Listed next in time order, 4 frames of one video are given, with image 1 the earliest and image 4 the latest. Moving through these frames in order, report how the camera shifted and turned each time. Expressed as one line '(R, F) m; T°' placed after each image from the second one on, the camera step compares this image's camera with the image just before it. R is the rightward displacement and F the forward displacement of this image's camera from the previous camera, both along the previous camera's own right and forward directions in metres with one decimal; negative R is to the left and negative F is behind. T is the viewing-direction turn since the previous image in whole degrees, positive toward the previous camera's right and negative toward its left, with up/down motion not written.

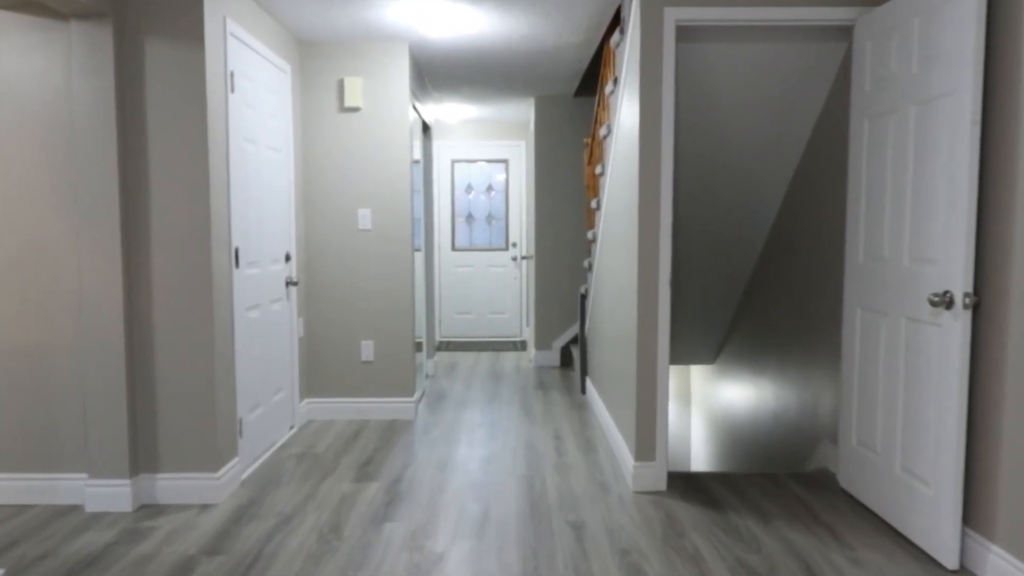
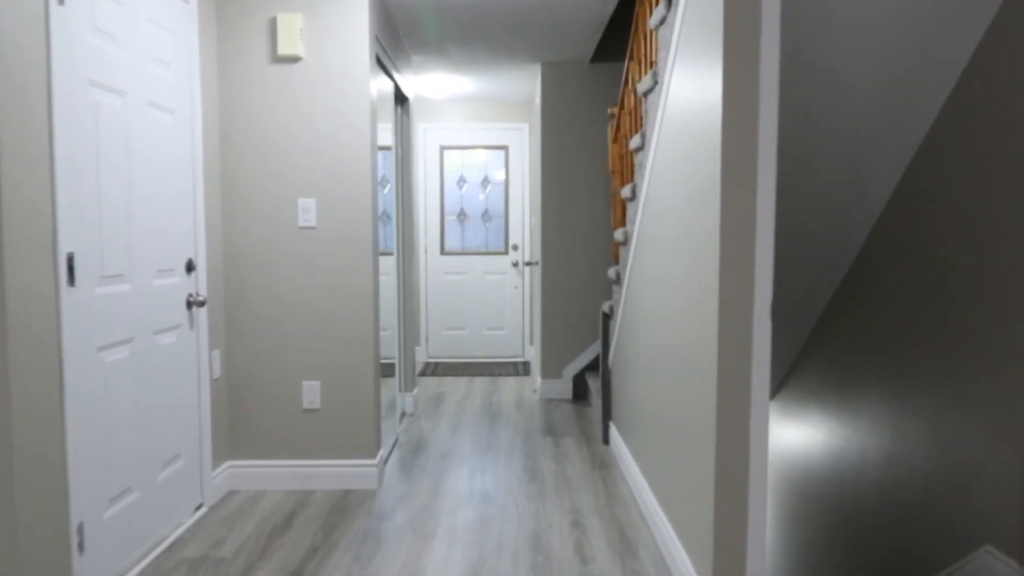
(0.0, +1.1) m; 0°
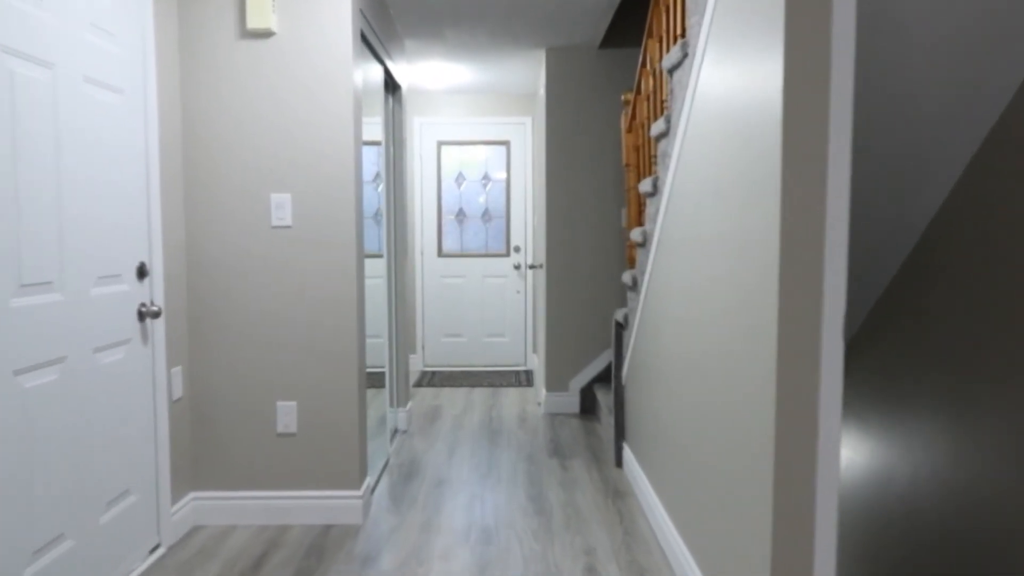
(0.0, +0.3) m; 0°
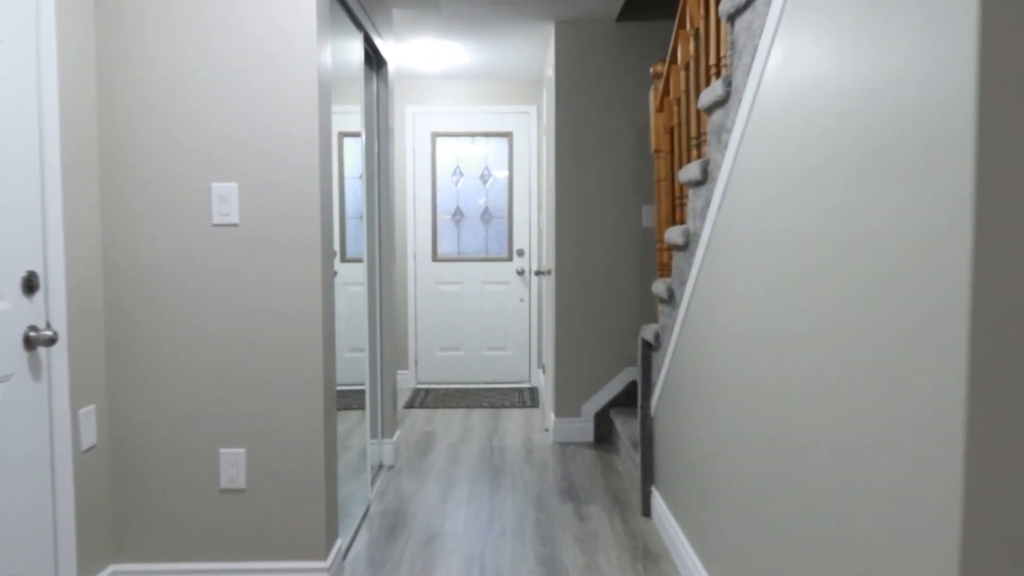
(0.0, +0.5) m; 0°
